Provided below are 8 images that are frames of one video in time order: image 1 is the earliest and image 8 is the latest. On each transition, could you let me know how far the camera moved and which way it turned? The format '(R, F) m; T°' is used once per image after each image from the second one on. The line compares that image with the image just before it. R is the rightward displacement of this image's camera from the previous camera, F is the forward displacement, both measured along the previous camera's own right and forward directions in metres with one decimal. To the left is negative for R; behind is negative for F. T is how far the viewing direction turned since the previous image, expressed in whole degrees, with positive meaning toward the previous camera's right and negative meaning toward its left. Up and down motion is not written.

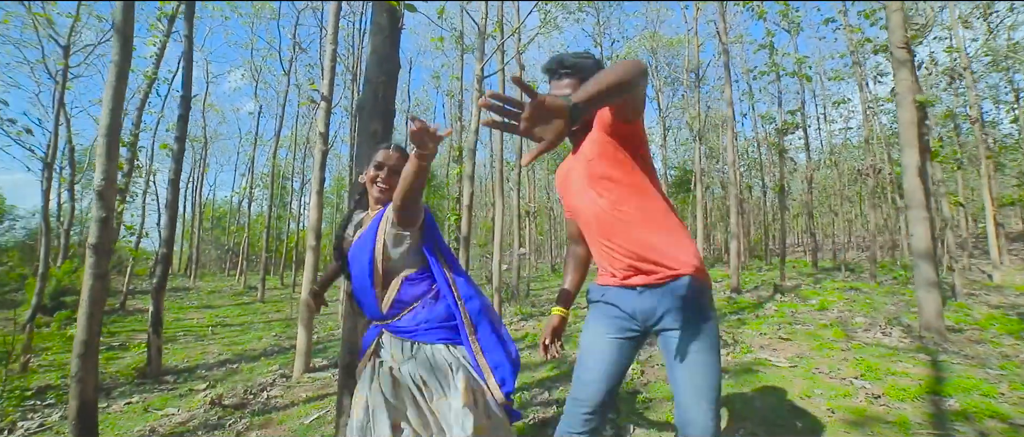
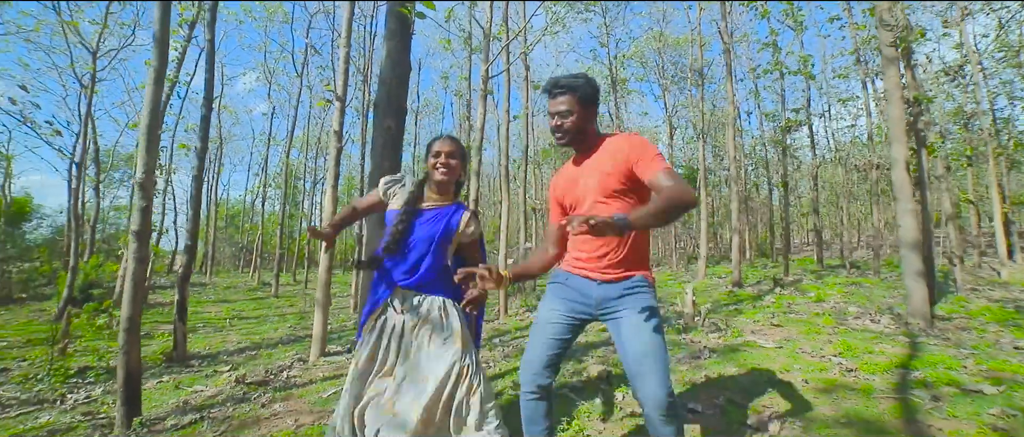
(+0.1, -0.3) m; -1°
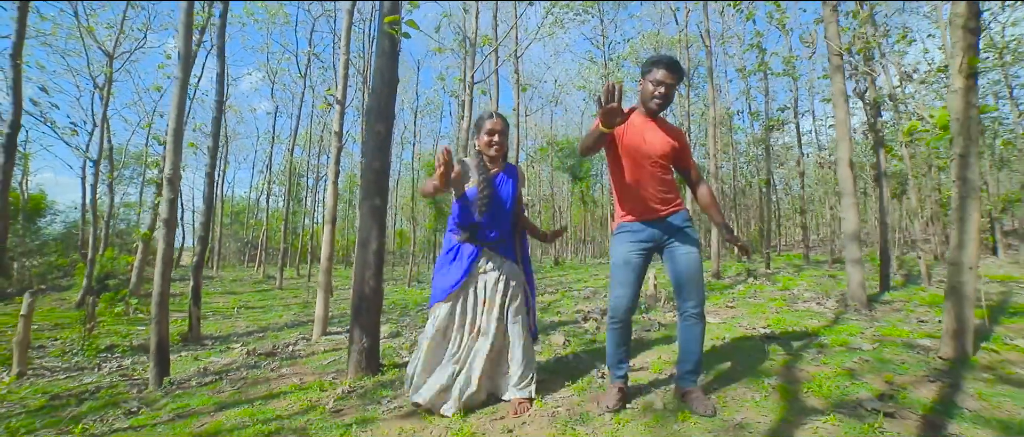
(+0.3, -0.7) m; 0°
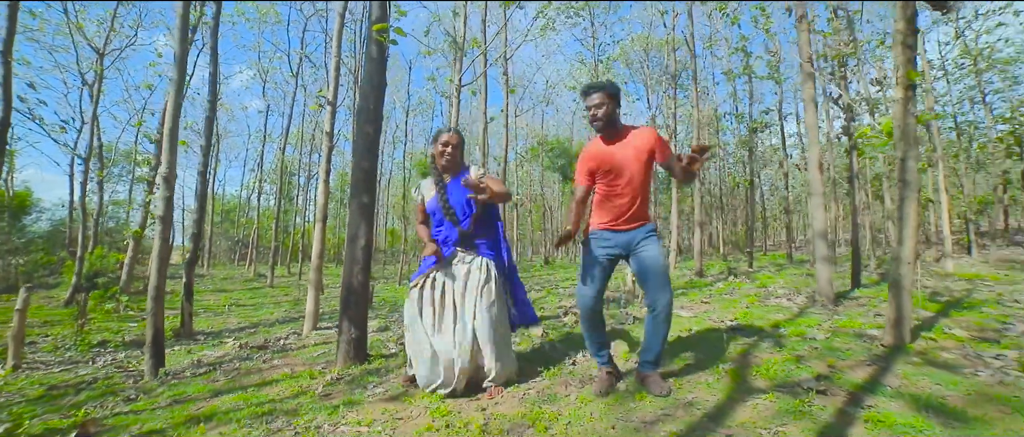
(+0.1, -0.3) m; +1°
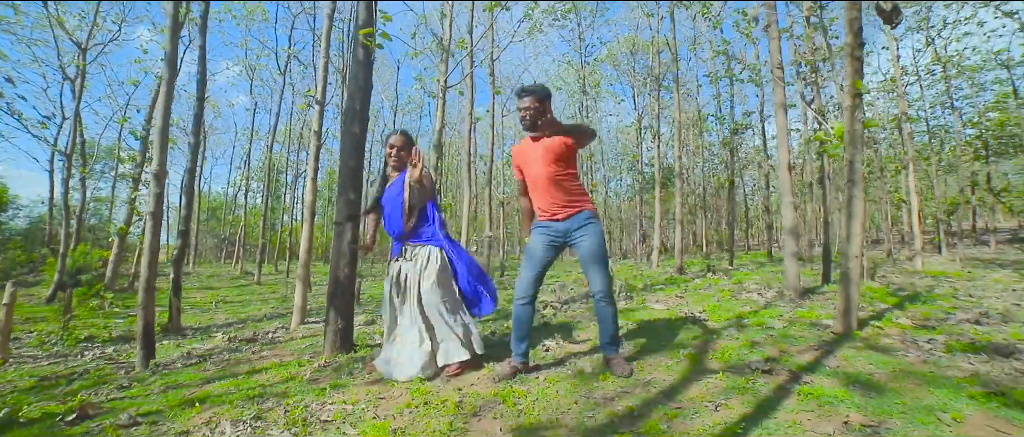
(+0.1, -0.2) m; +1°
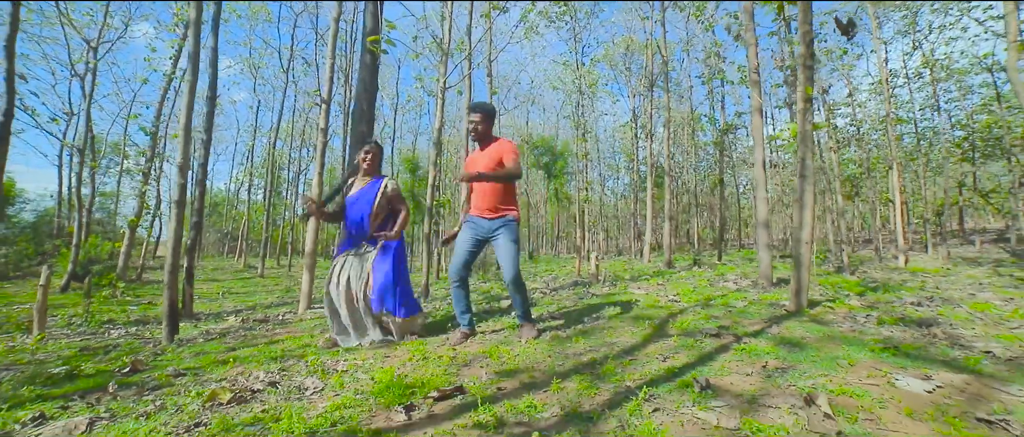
(+0.1, -0.5) m; 0°
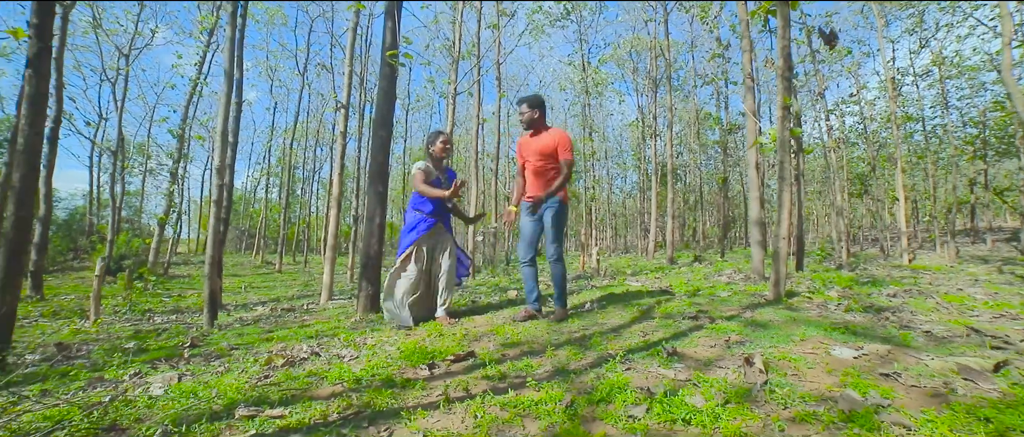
(0.0, -0.5) m; -1°
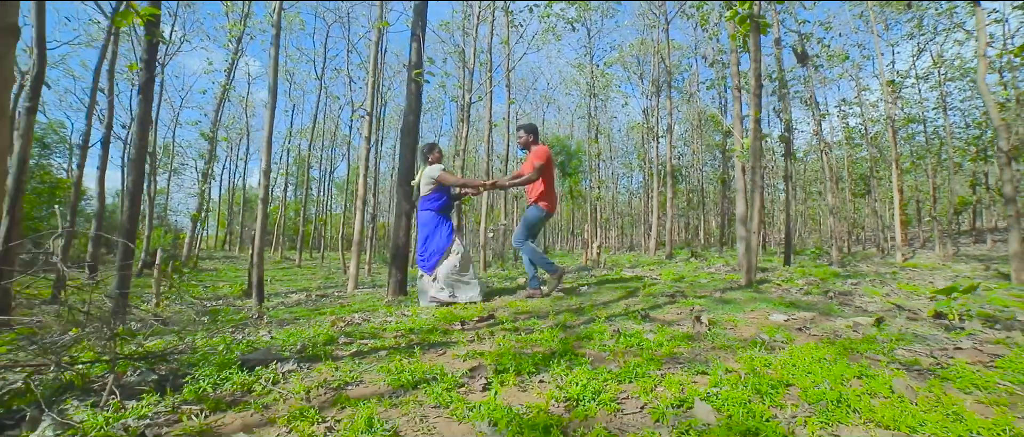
(0.0, -0.9) m; -1°
